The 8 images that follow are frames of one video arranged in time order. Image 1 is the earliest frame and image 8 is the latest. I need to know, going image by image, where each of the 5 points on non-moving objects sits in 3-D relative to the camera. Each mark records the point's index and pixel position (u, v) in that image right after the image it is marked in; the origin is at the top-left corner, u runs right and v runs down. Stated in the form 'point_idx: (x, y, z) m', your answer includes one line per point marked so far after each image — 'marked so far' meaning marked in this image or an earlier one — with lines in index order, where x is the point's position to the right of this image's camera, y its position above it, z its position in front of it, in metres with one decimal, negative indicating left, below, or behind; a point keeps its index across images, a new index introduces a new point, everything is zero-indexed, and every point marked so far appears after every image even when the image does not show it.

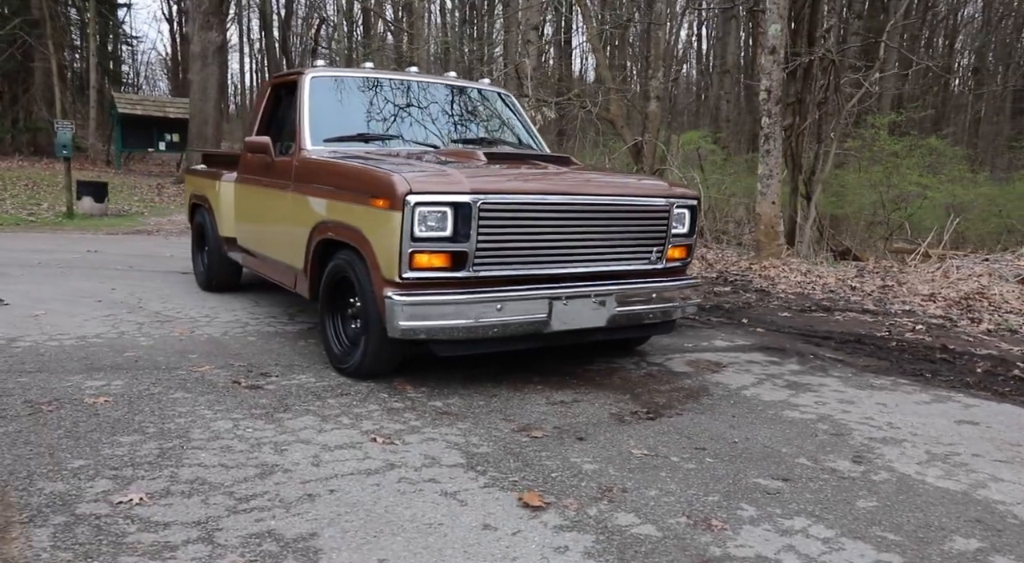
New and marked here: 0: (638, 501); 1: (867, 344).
0: (+0.5, -0.9, +3.0) m
1: (+3.1, -0.5, +6.8) m
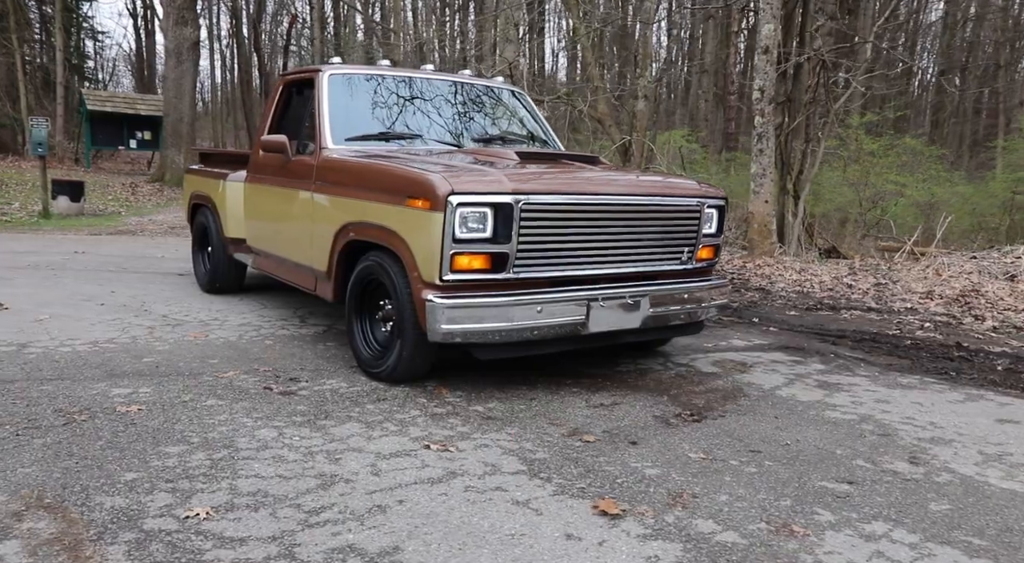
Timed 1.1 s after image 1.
0: (+0.8, -0.9, +3.0) m
1: (+3.3, -0.5, +6.8) m
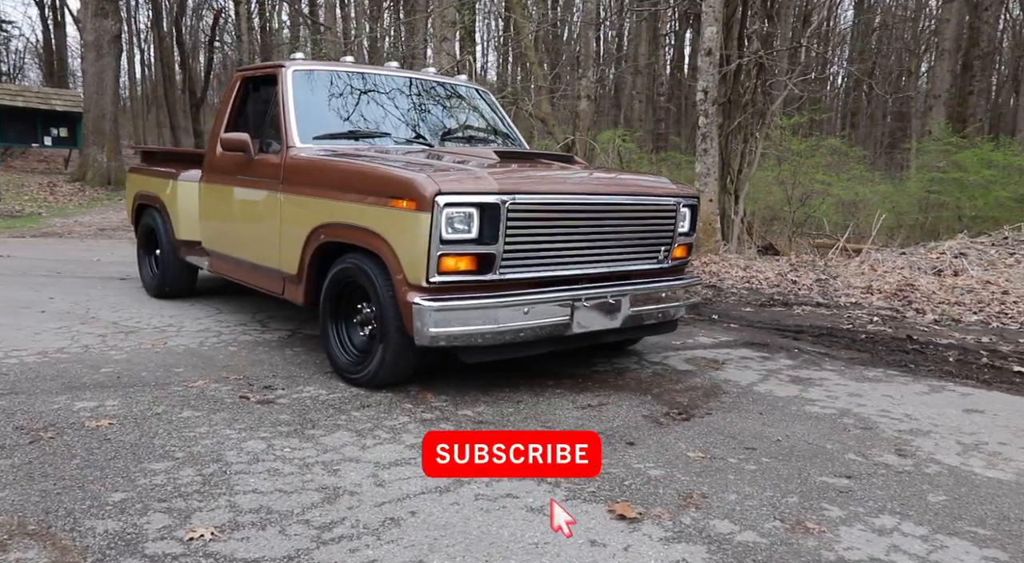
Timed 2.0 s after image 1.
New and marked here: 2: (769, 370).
0: (+0.8, -0.9, +3.0) m
1: (+3.0, -0.5, +7.0) m
2: (+1.8, -0.6, +5.5) m
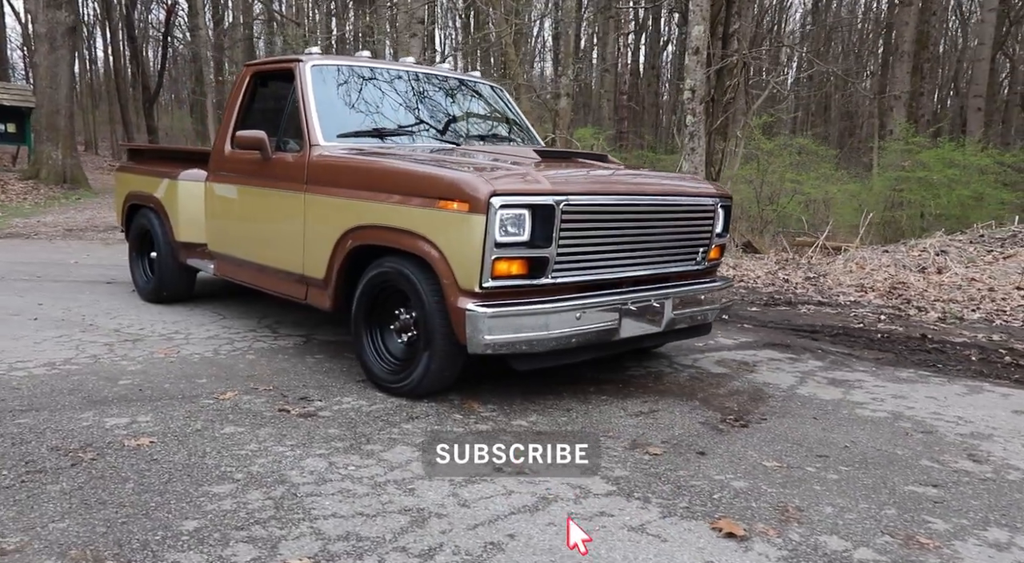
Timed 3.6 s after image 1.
0: (+1.2, -0.9, +2.9) m
1: (+3.1, -0.5, +7.0) m
2: (+2.1, -0.6, +5.5) m
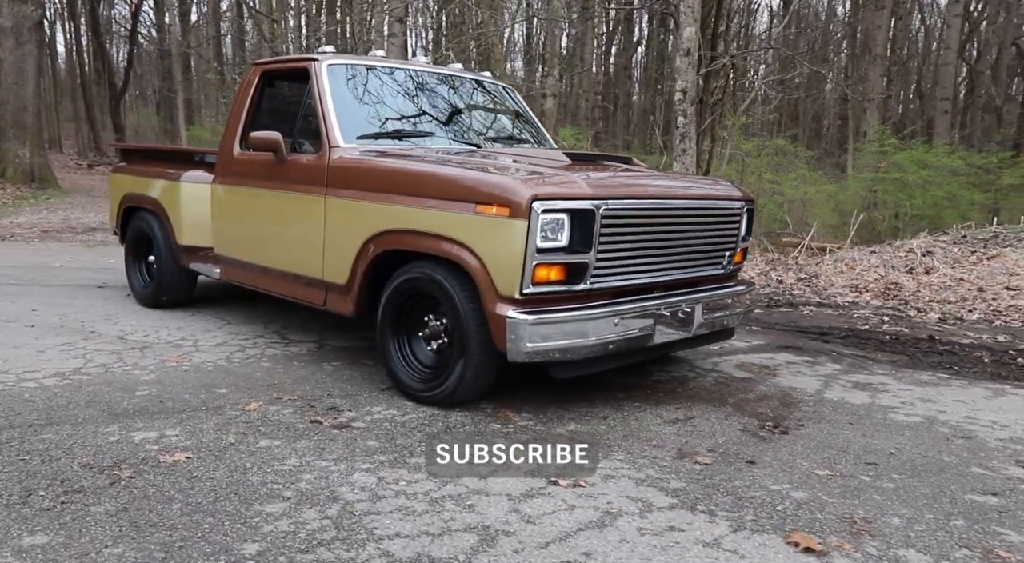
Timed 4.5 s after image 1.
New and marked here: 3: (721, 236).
0: (+1.4, -0.9, +2.8) m
1: (+3.2, -0.5, +7.0) m
2: (+2.2, -0.7, +5.5) m
3: (+1.3, +0.3, +5.0) m
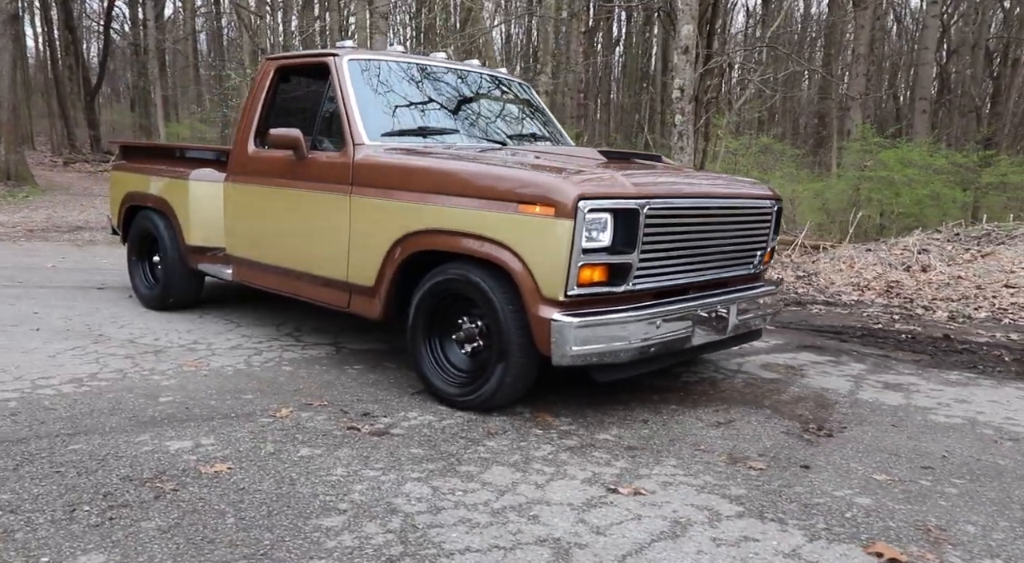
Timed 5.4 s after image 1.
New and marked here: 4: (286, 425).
0: (+1.6, -0.9, +2.8) m
1: (+3.3, -0.5, +7.0) m
2: (+2.4, -0.7, +5.4) m
3: (+1.5, +0.3, +4.9) m
4: (-1.1, -0.7, +3.8) m
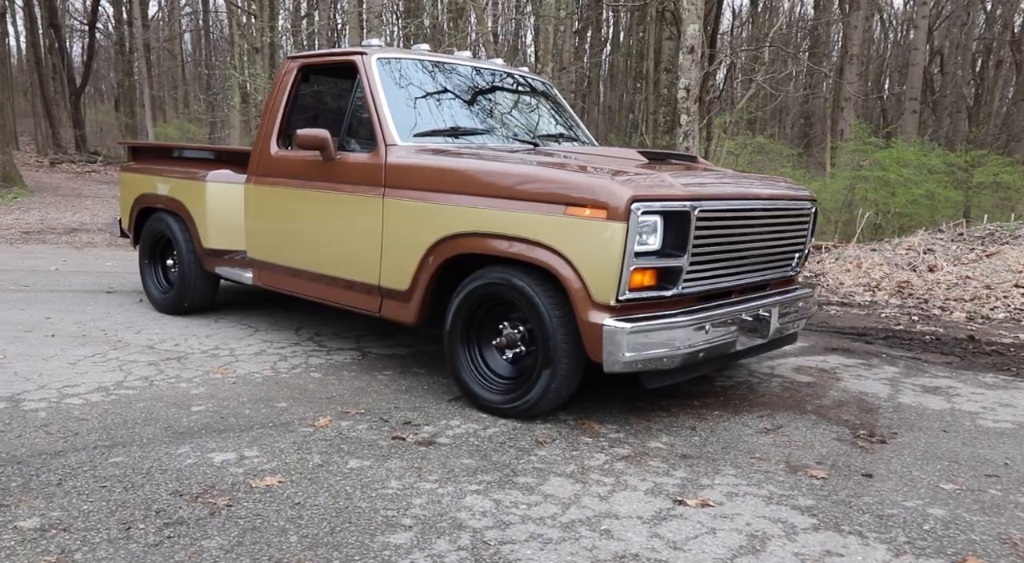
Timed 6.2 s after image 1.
0: (+1.9, -0.9, +2.7) m
1: (+3.5, -0.5, +6.9) m
2: (+2.6, -0.7, +5.4) m
3: (+1.7, +0.3, +4.8) m
4: (-0.9, -0.7, +3.7) m
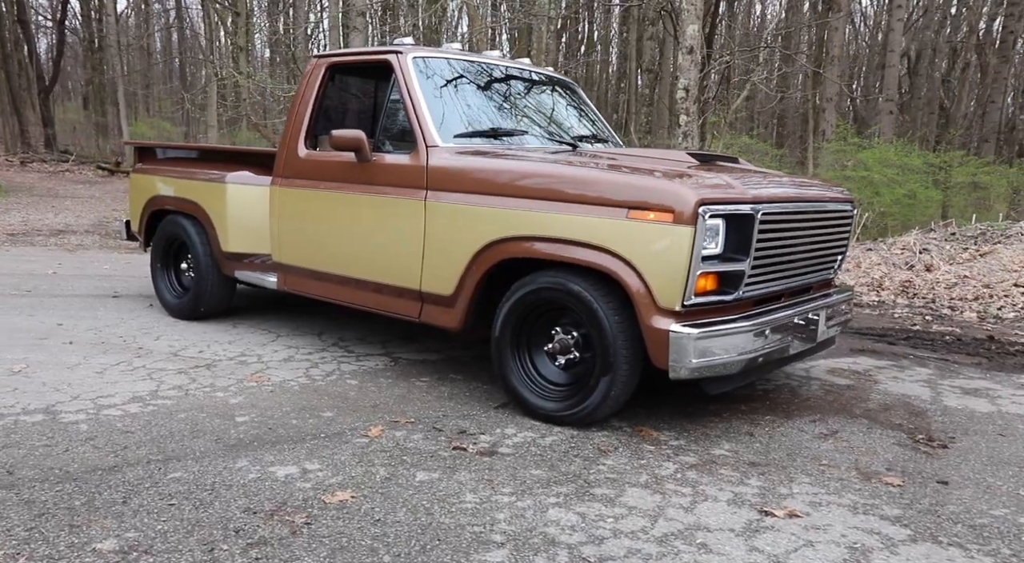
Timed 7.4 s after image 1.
0: (+2.2, -0.9, +2.7) m
1: (+3.7, -0.5, +7.0) m
2: (+2.8, -0.7, +5.3) m
3: (+2.0, +0.3, +4.8) m
4: (-0.6, -0.8, +3.6) m
